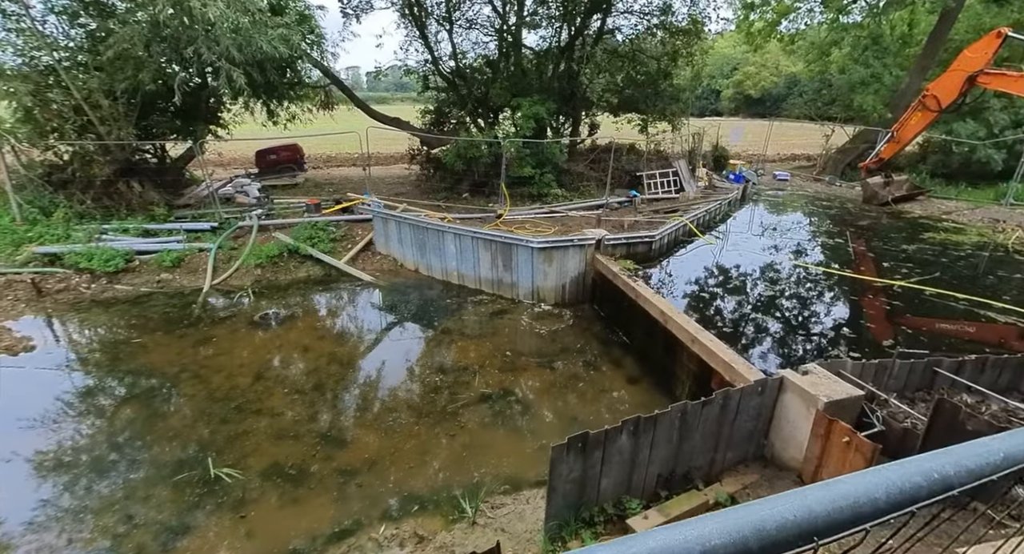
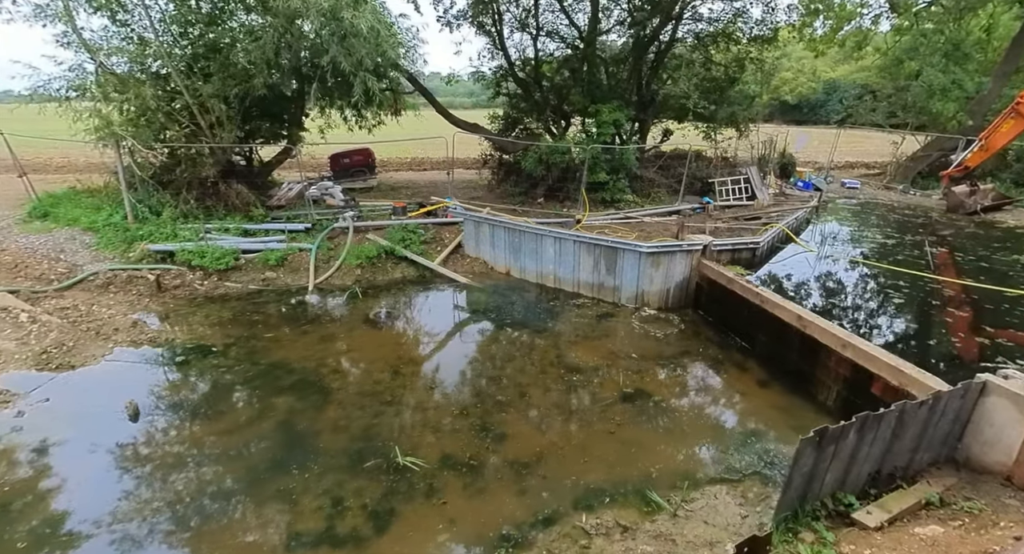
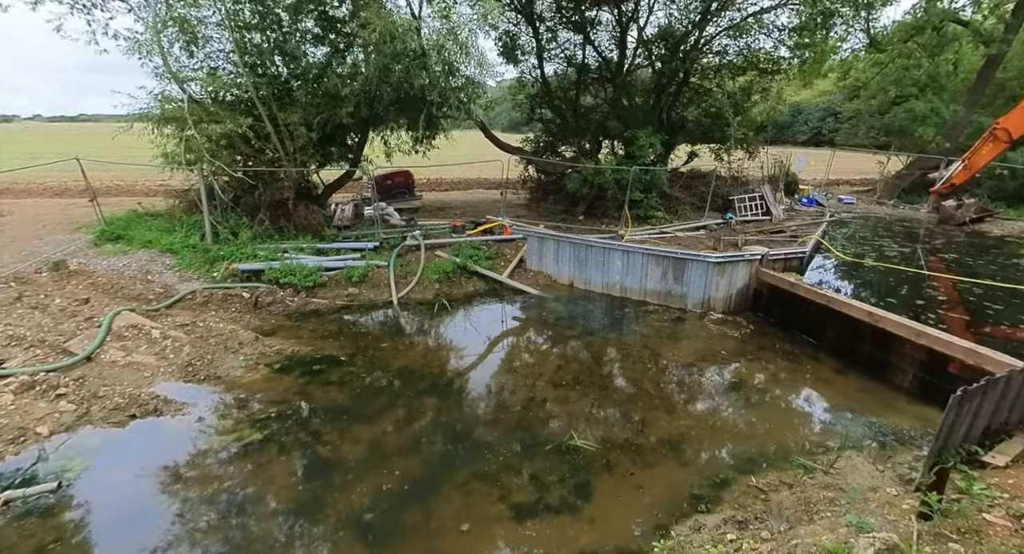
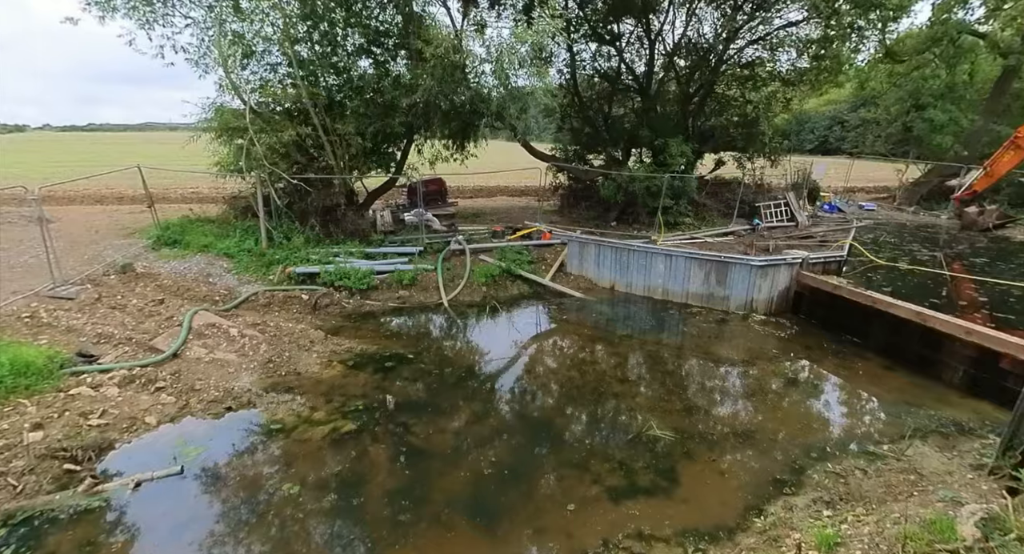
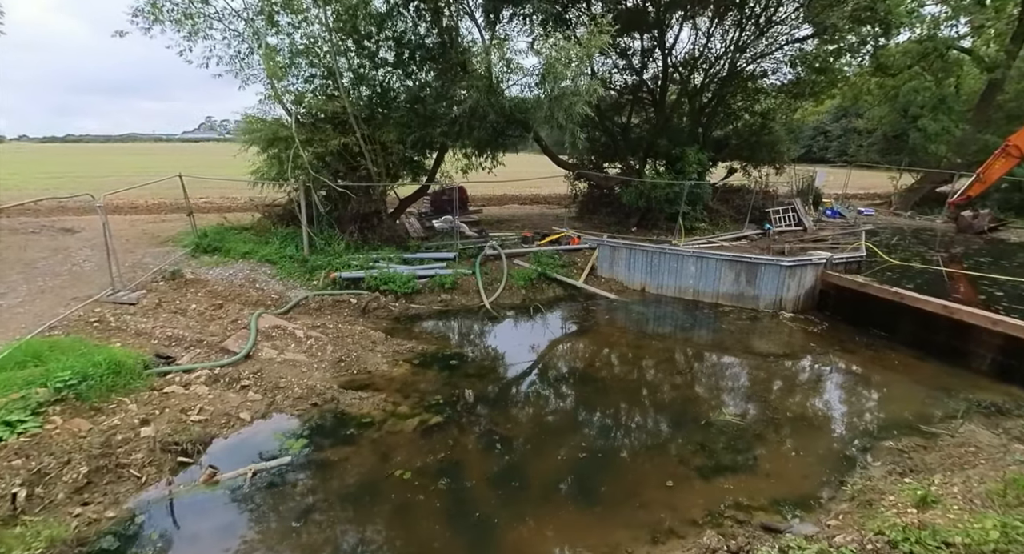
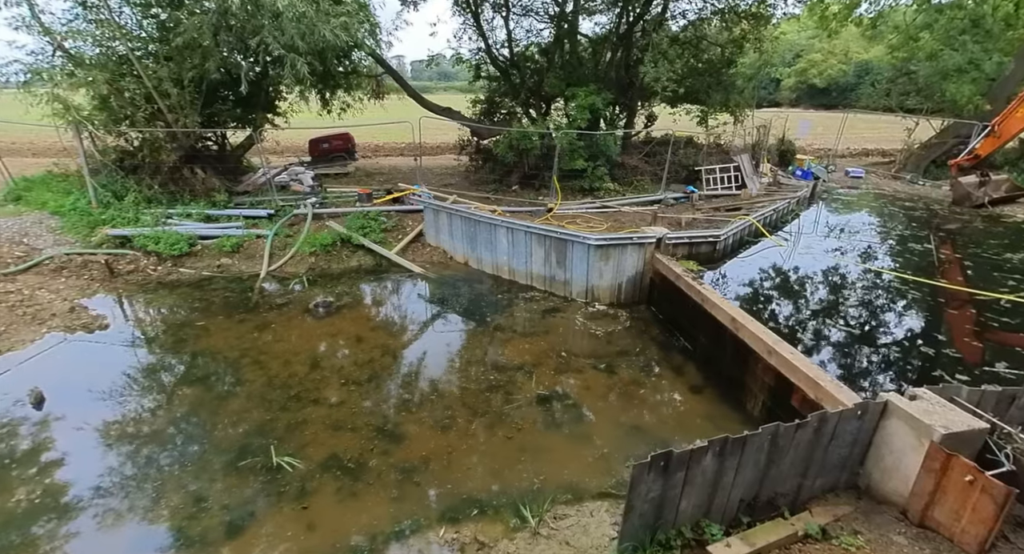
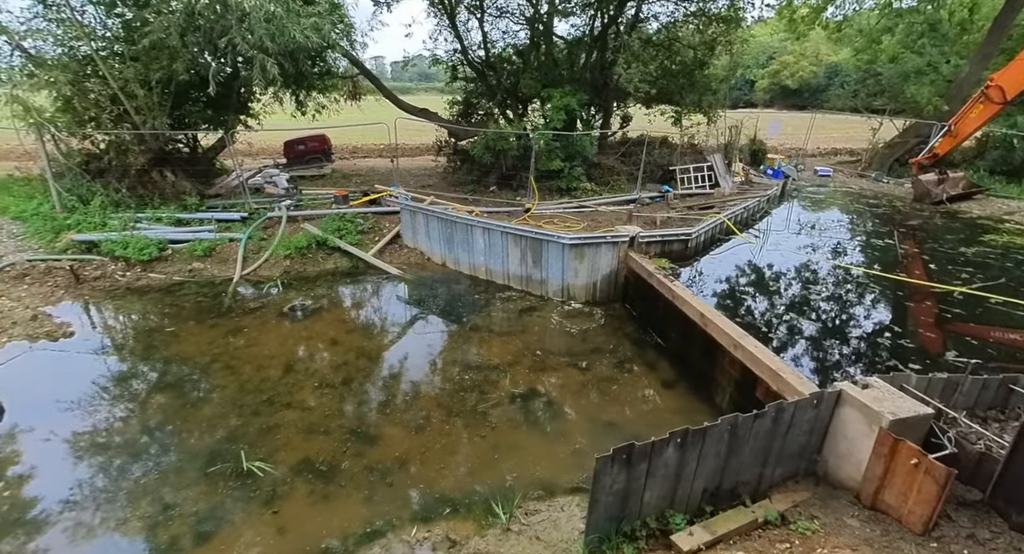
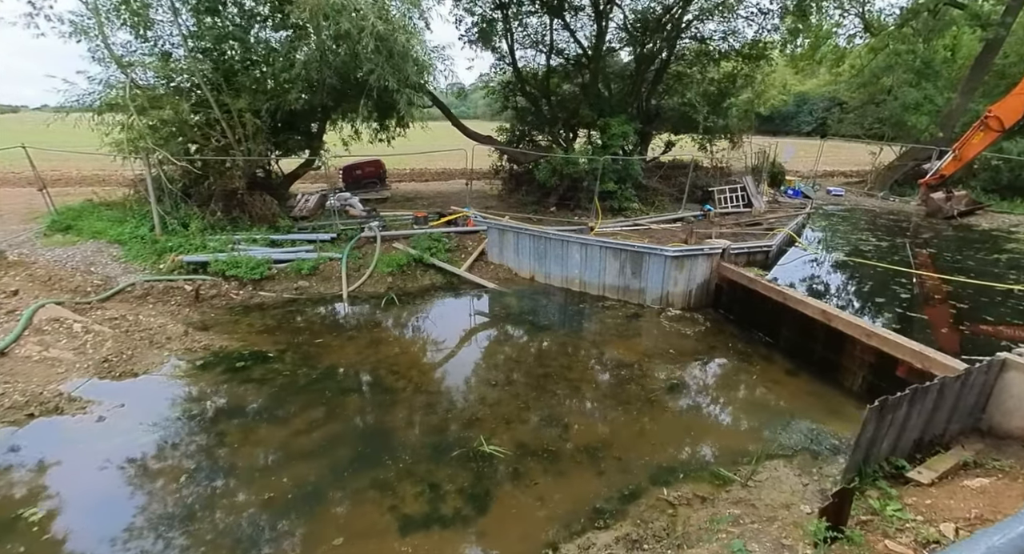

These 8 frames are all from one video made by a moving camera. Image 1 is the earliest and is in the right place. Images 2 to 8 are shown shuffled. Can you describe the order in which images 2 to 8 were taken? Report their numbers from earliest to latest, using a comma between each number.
7, 6, 2, 8, 3, 4, 5
